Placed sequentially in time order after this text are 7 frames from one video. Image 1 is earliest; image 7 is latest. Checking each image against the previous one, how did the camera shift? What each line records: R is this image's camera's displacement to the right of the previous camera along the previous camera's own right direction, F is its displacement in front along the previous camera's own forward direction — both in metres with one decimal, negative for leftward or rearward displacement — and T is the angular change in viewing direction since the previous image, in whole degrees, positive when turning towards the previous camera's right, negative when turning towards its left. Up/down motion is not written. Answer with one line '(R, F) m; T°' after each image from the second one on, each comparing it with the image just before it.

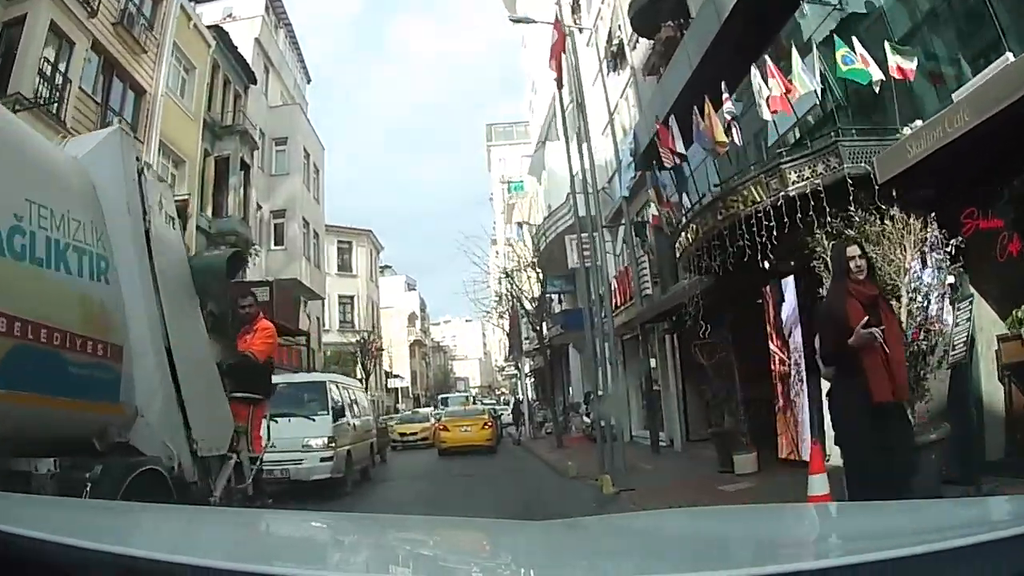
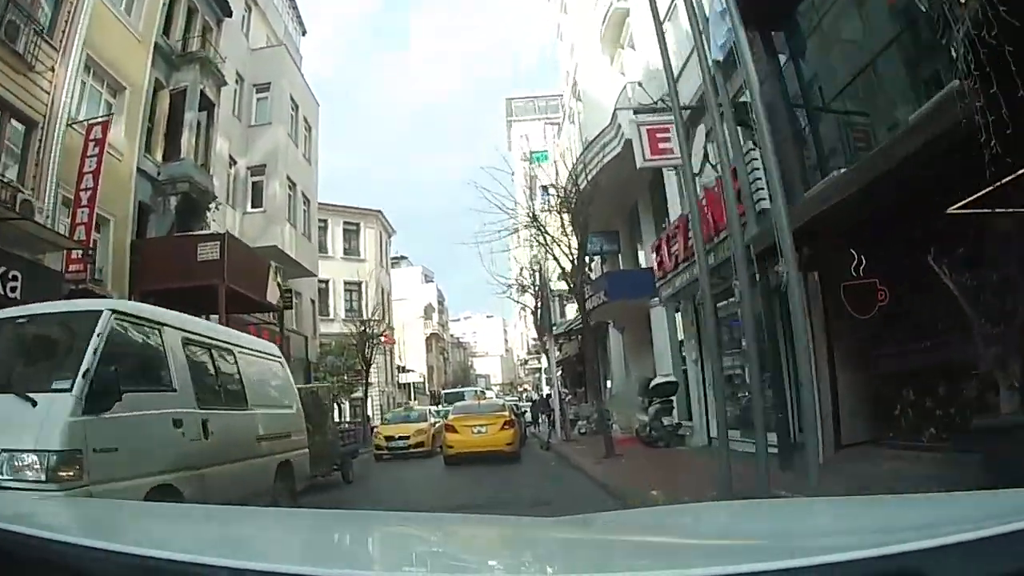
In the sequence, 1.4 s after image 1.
(-0.1, +3.9) m; -2°
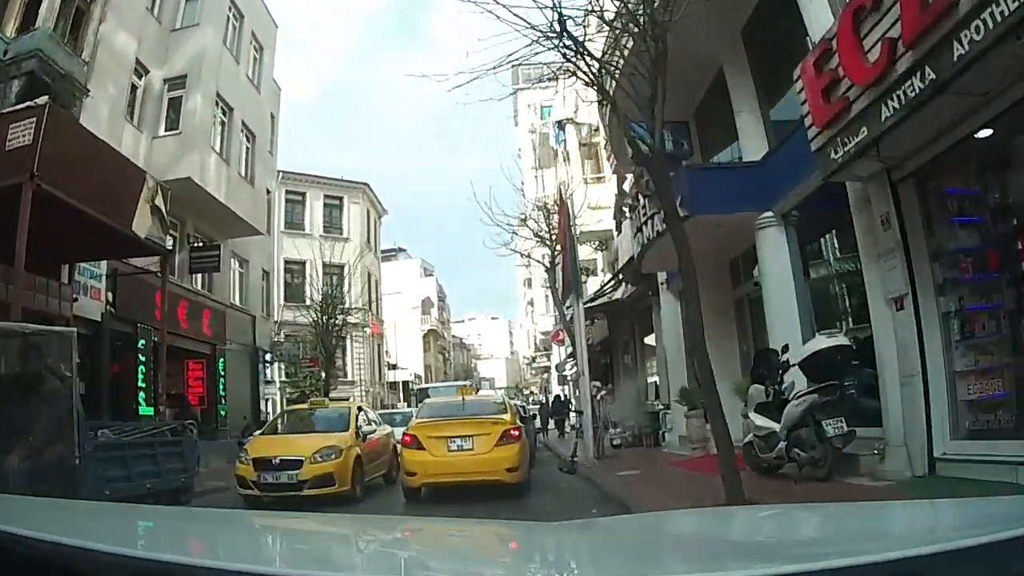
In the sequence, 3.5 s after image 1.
(0.0, +5.0) m; -1°
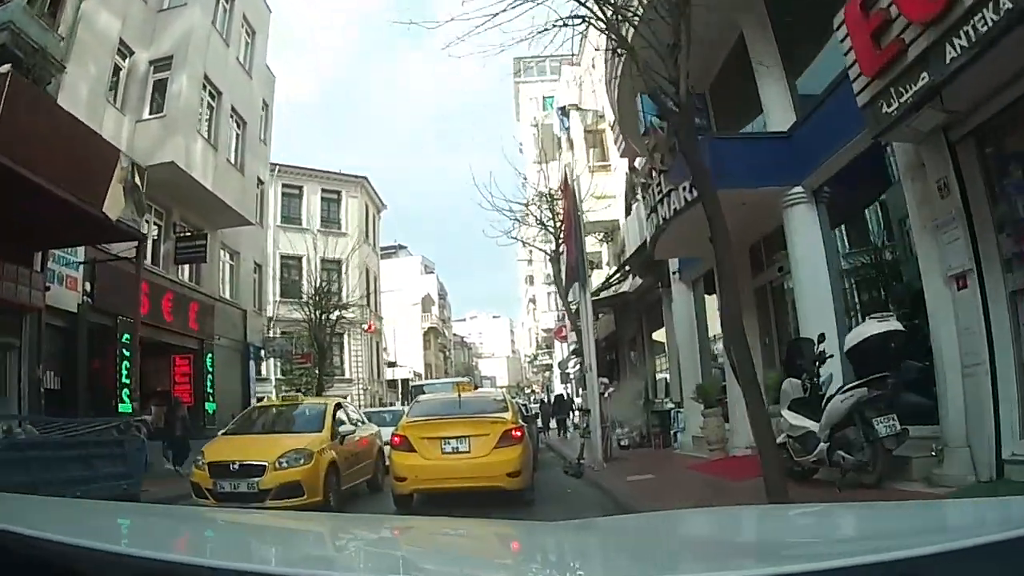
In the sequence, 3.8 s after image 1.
(0.0, +0.7) m; 0°
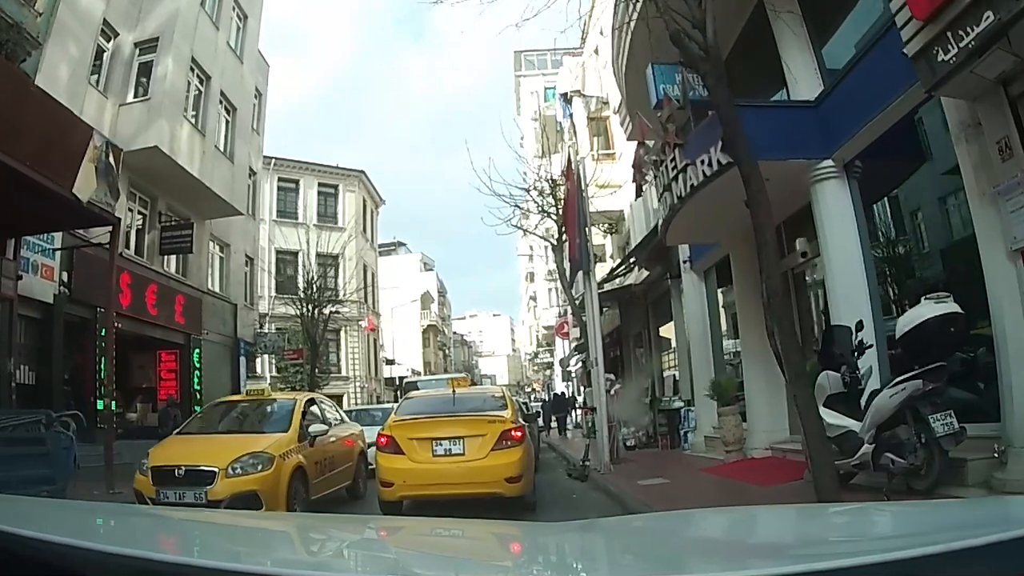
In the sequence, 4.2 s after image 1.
(0.0, +0.6) m; 0°
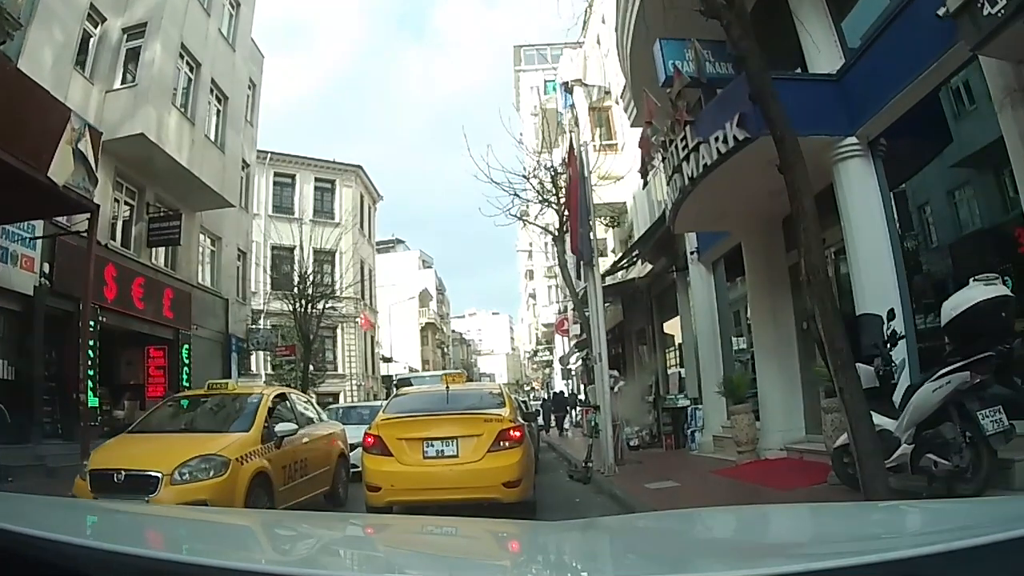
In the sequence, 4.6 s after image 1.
(0.0, +0.4) m; 0°
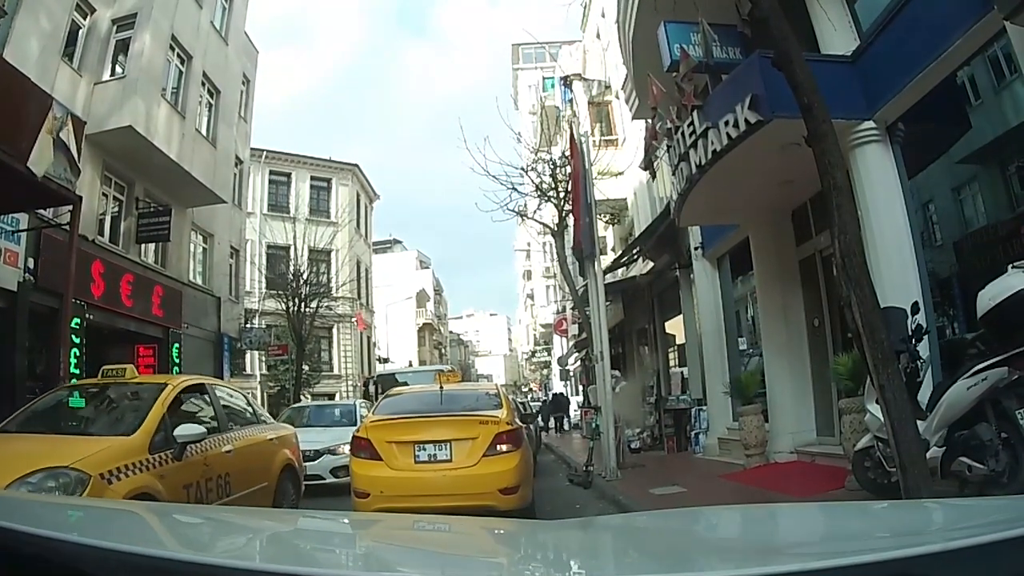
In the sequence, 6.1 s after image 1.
(0.0, +0.3) m; 0°
